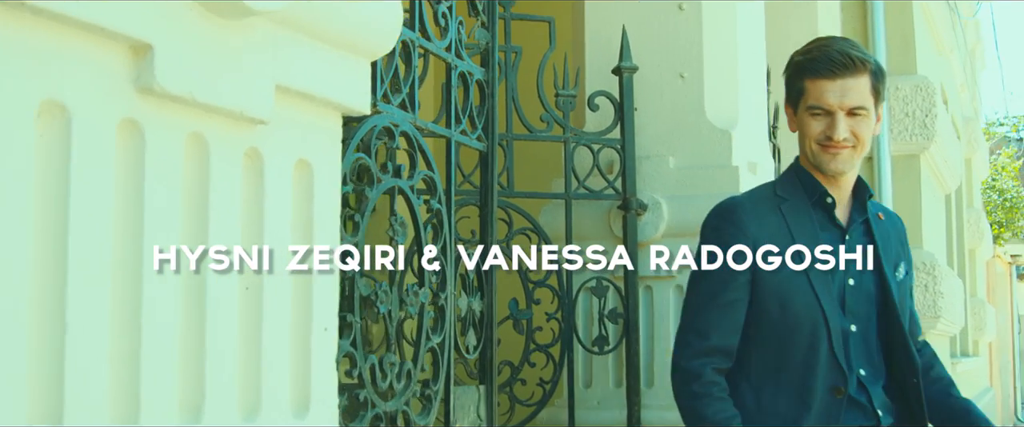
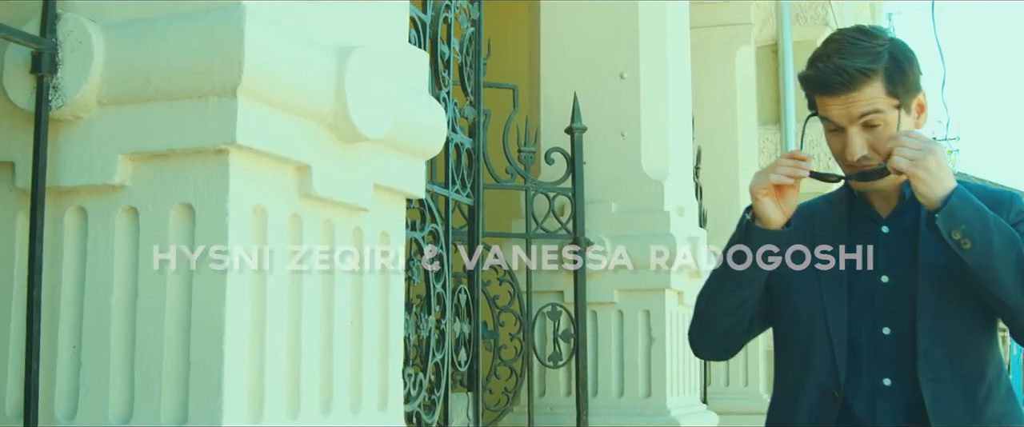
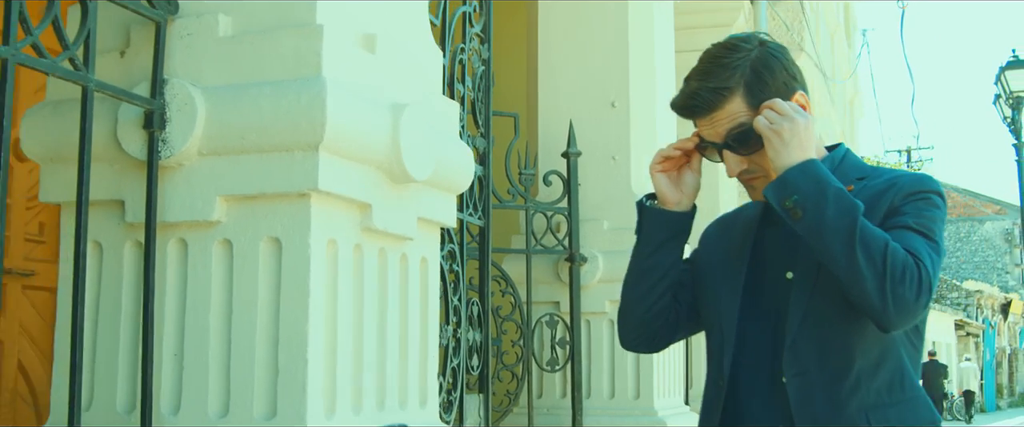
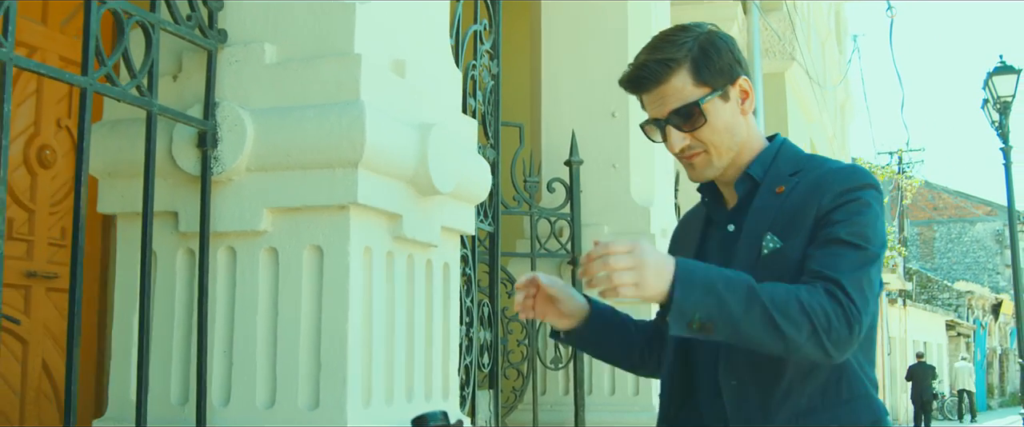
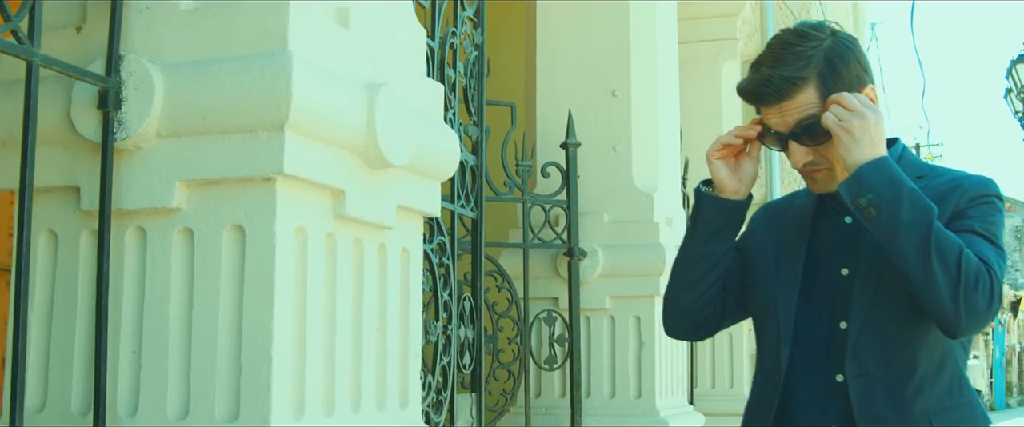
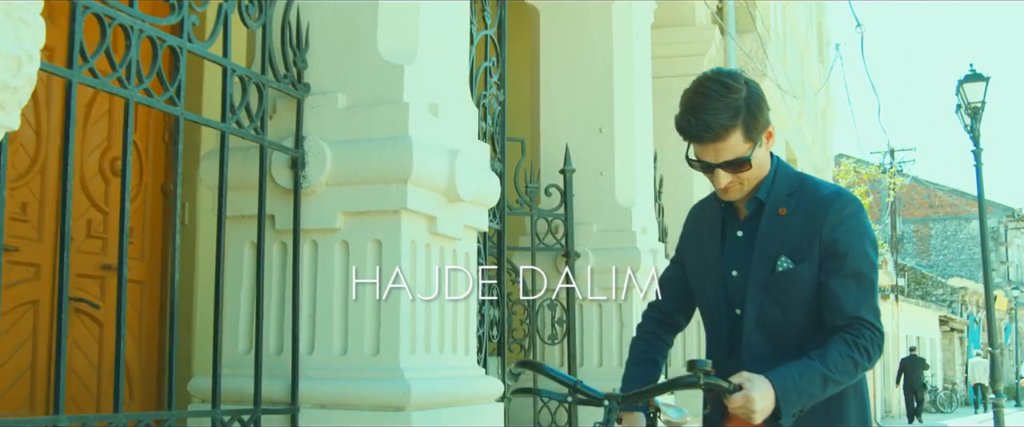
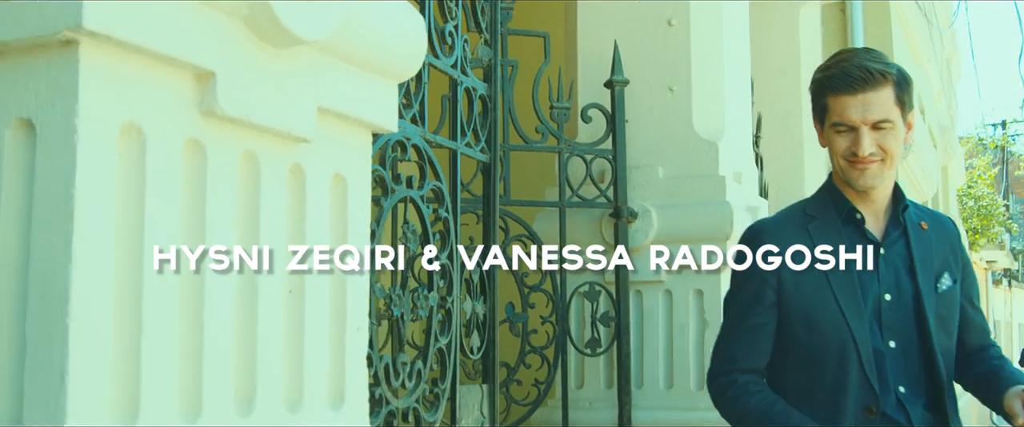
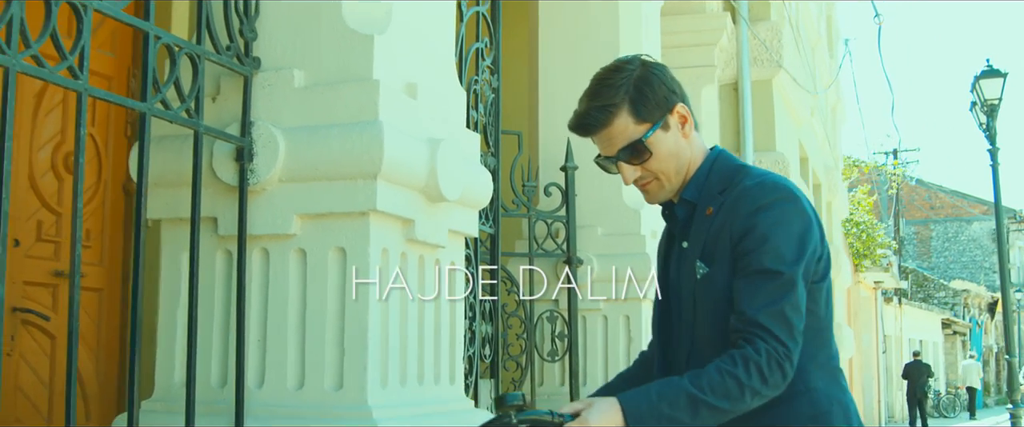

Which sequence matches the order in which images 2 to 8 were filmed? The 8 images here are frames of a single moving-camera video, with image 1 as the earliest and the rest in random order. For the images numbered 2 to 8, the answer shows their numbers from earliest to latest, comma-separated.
7, 2, 5, 3, 4, 8, 6
